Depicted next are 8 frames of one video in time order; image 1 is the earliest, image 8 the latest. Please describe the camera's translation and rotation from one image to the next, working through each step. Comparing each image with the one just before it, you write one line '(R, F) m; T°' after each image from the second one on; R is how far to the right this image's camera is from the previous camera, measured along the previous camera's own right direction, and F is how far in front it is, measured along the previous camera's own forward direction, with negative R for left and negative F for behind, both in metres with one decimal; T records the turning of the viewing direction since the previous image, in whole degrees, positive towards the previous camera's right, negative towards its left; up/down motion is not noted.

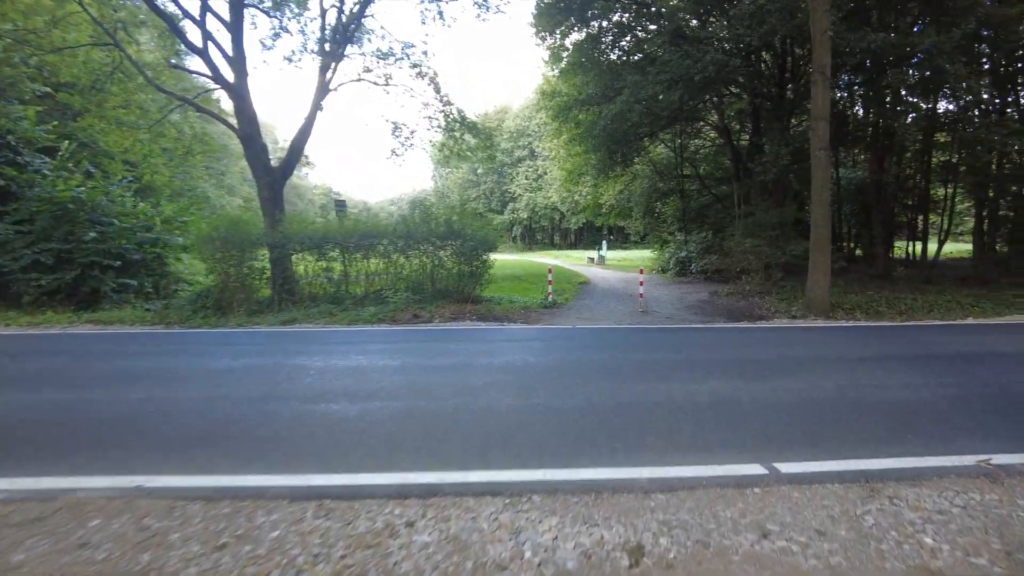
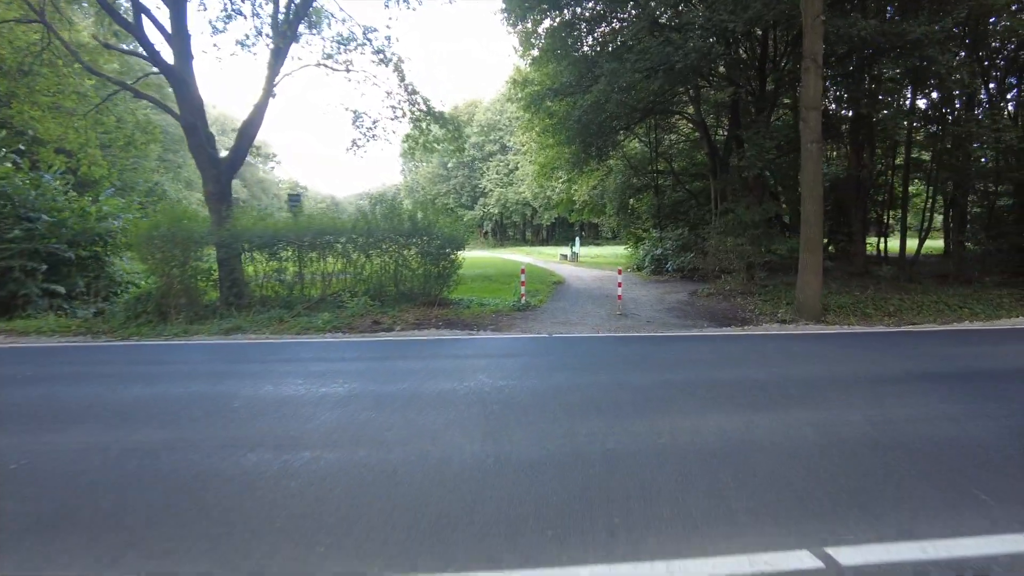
(0.0, +1.0) m; +3°
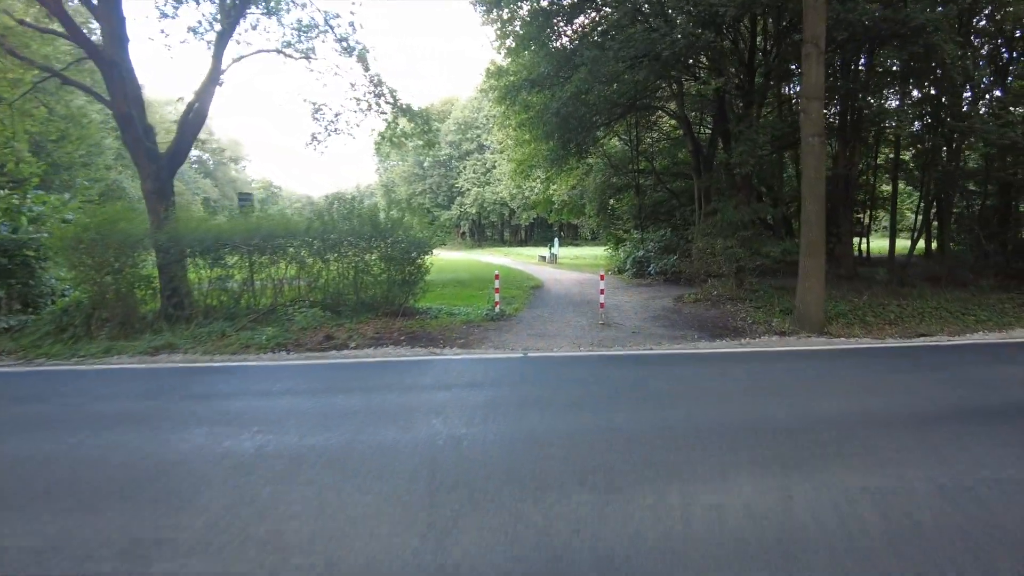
(+0.1, +1.2) m; +2°
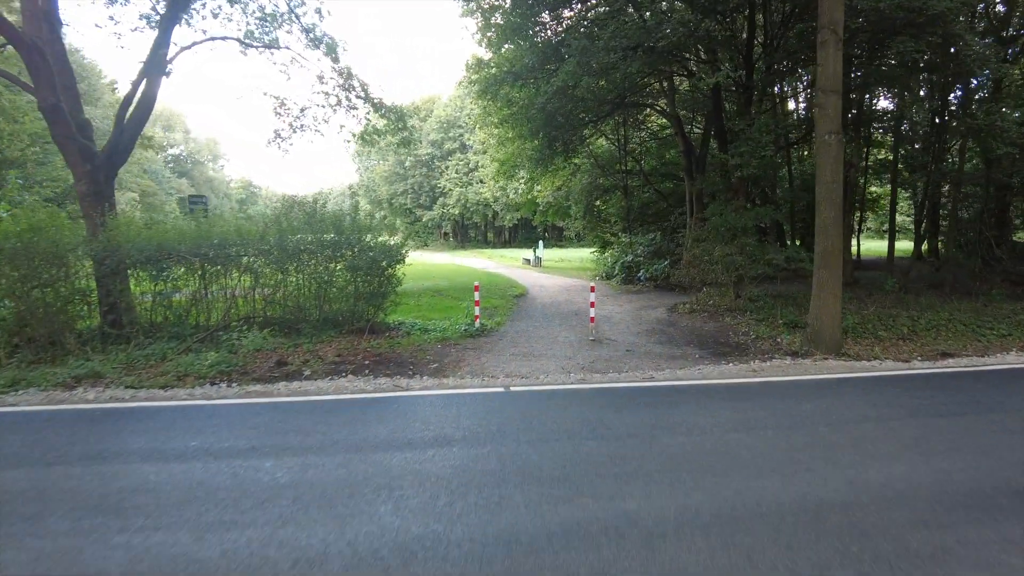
(+0.1, +1.2) m; +1°
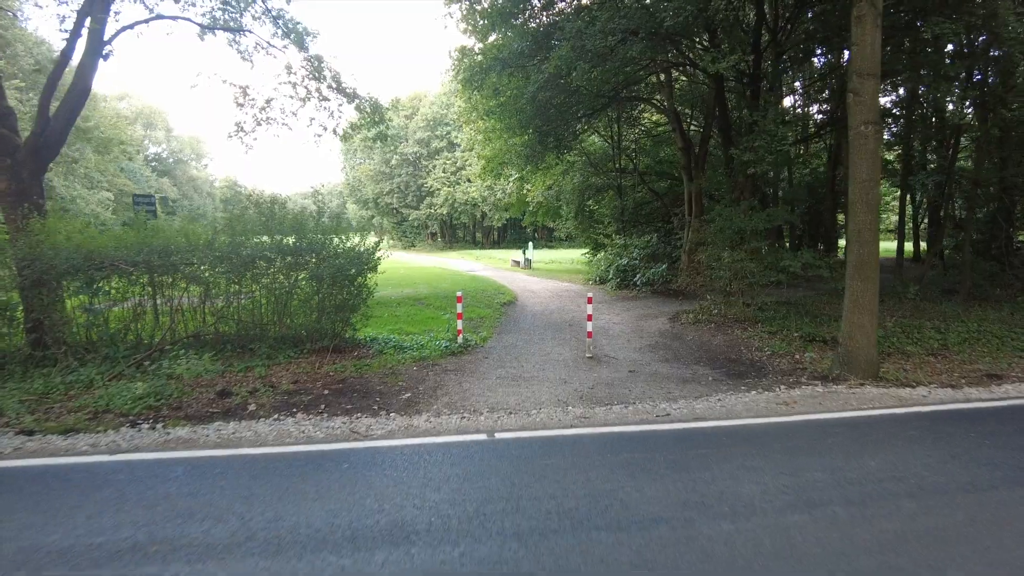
(0.0, +1.3) m; +1°
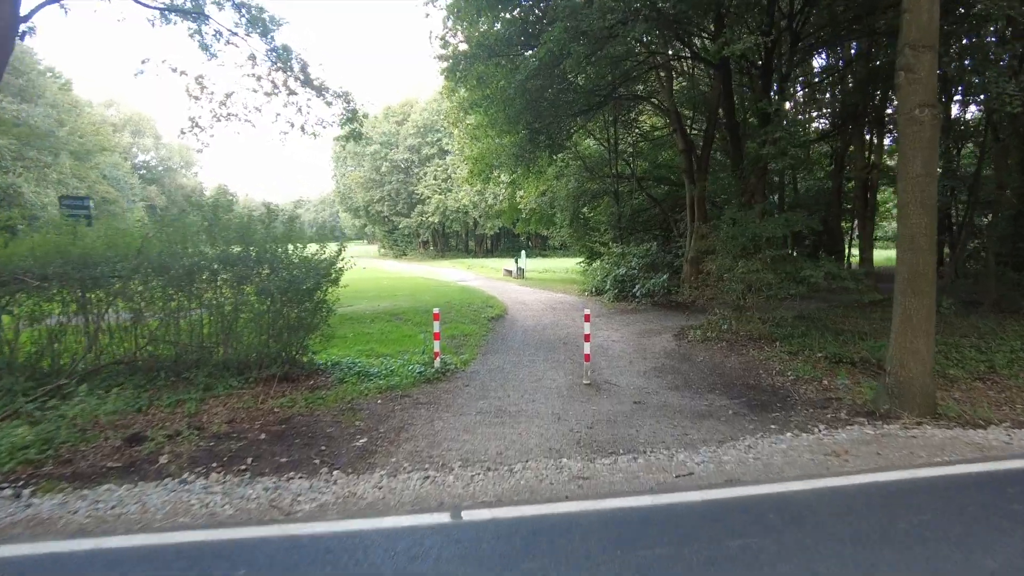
(+0.1, +1.4) m; 0°
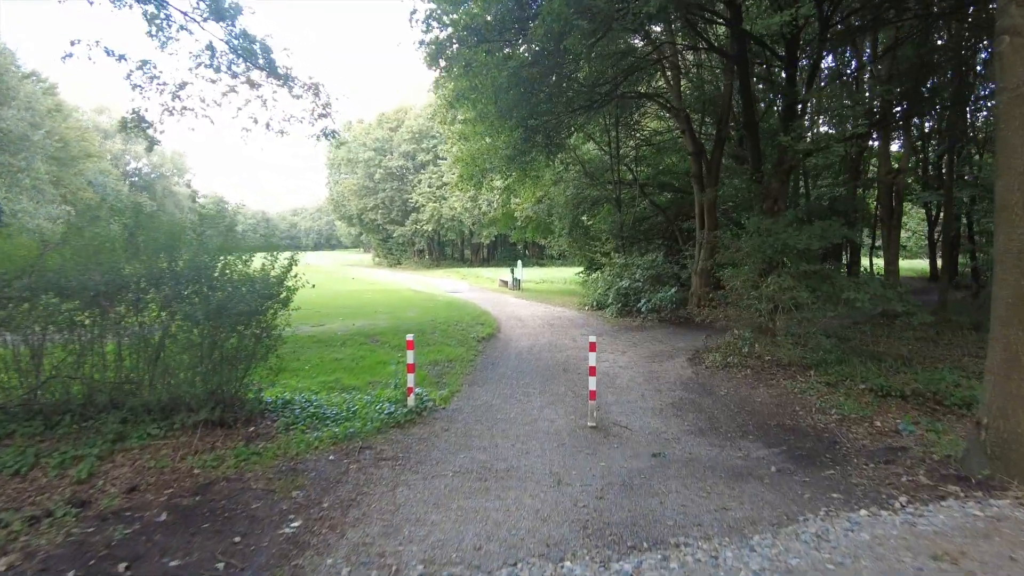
(+0.1, +1.5) m; 0°
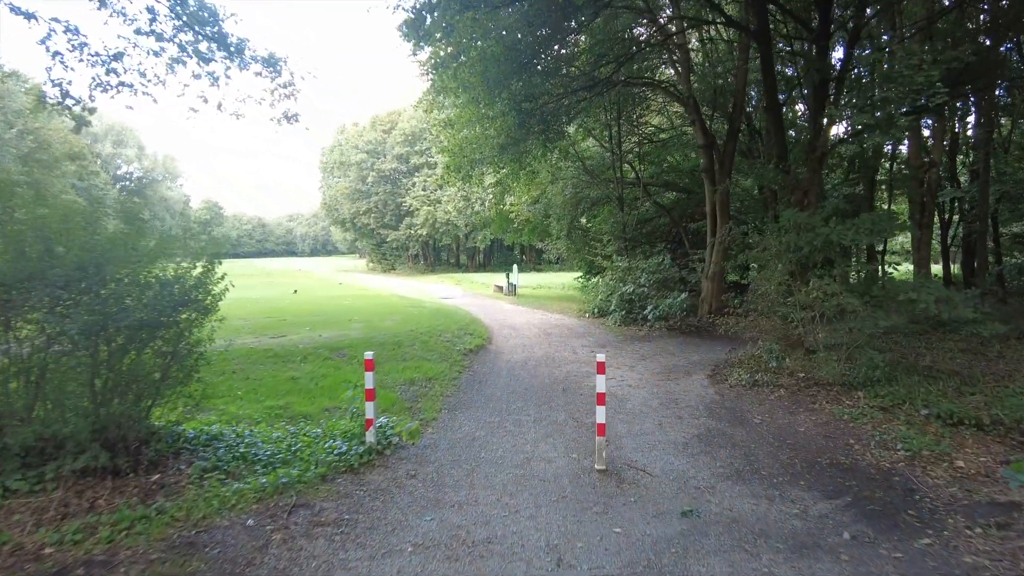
(+0.1, +1.5) m; 0°
